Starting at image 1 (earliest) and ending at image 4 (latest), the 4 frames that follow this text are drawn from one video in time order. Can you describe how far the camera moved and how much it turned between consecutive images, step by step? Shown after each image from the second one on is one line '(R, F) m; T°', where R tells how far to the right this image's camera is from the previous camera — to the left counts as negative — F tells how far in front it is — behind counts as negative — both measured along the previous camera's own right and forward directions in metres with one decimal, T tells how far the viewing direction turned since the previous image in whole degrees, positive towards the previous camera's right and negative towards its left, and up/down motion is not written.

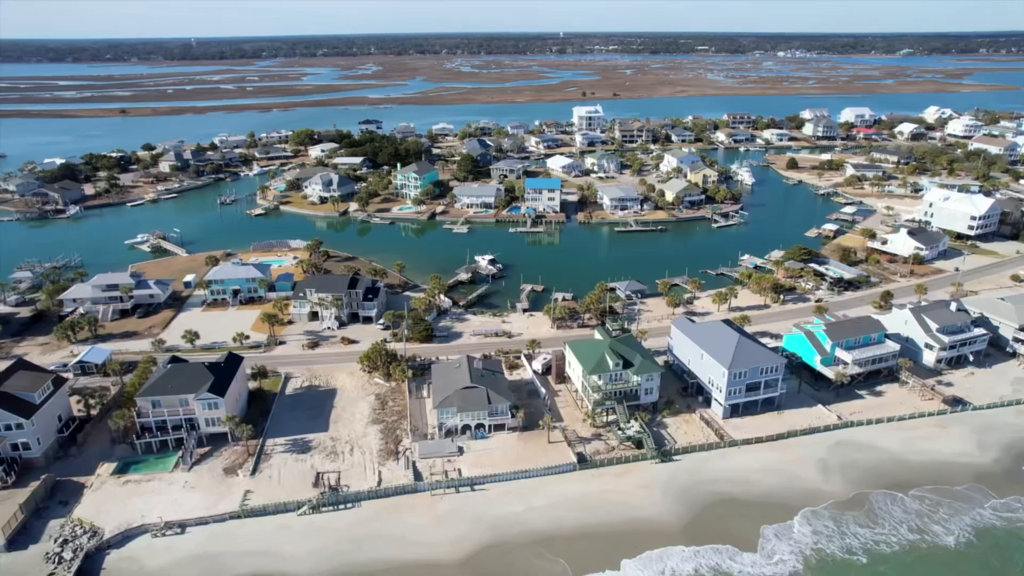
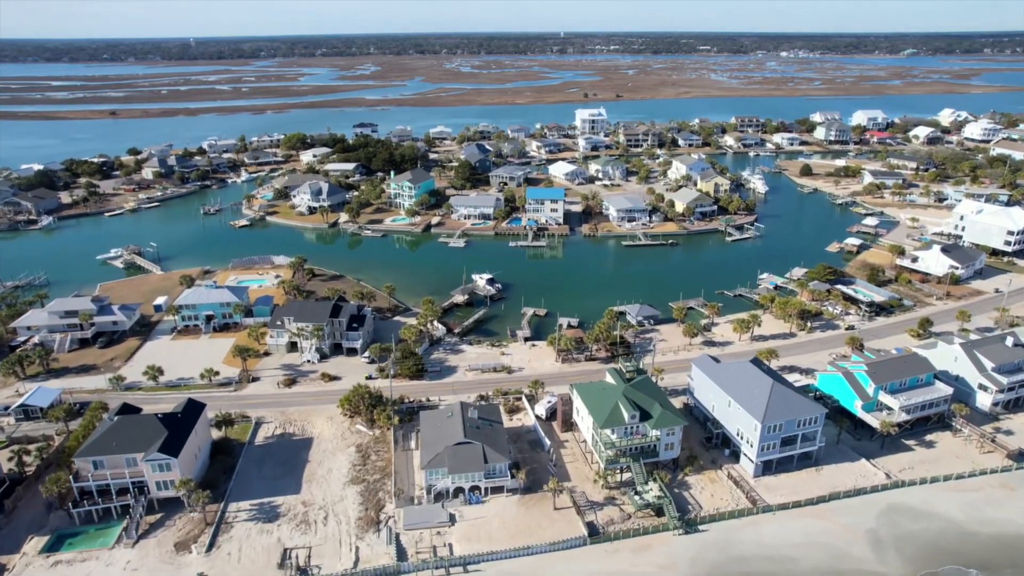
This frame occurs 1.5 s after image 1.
(0.0, +3.5) m; 0°
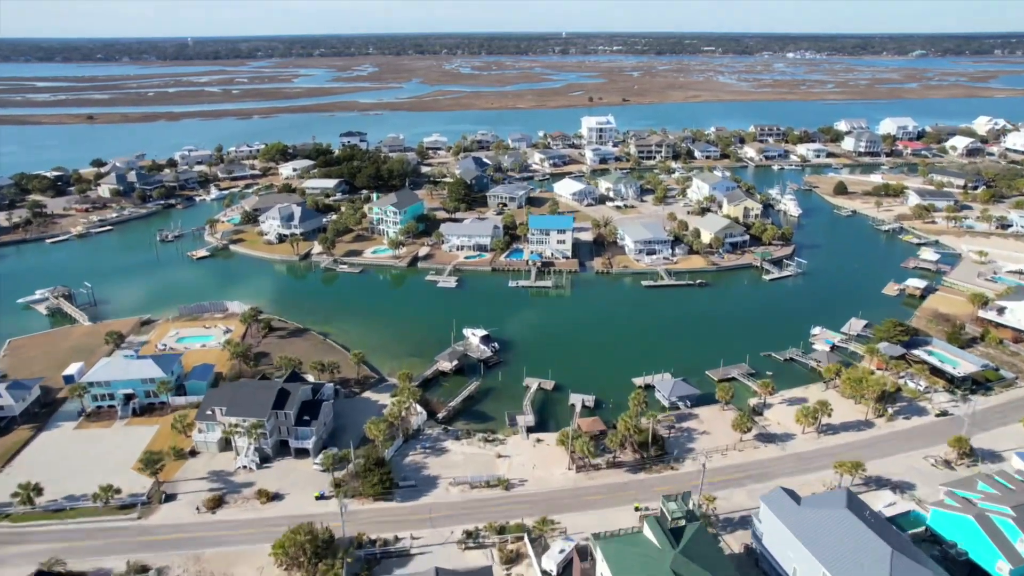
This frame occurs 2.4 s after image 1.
(+0.1, +7.6) m; 0°
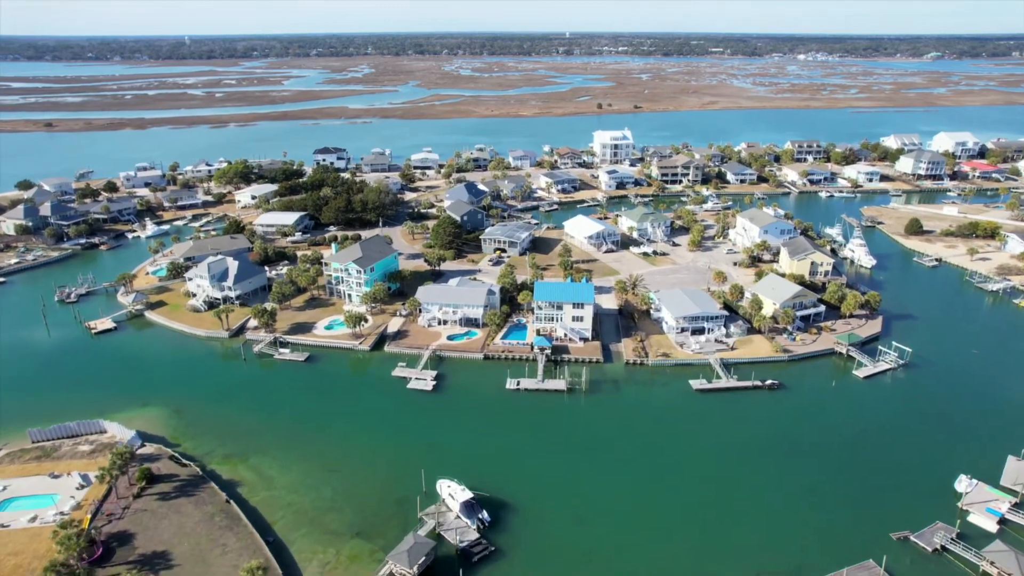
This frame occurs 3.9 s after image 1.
(+0.1, +11.9) m; 0°
